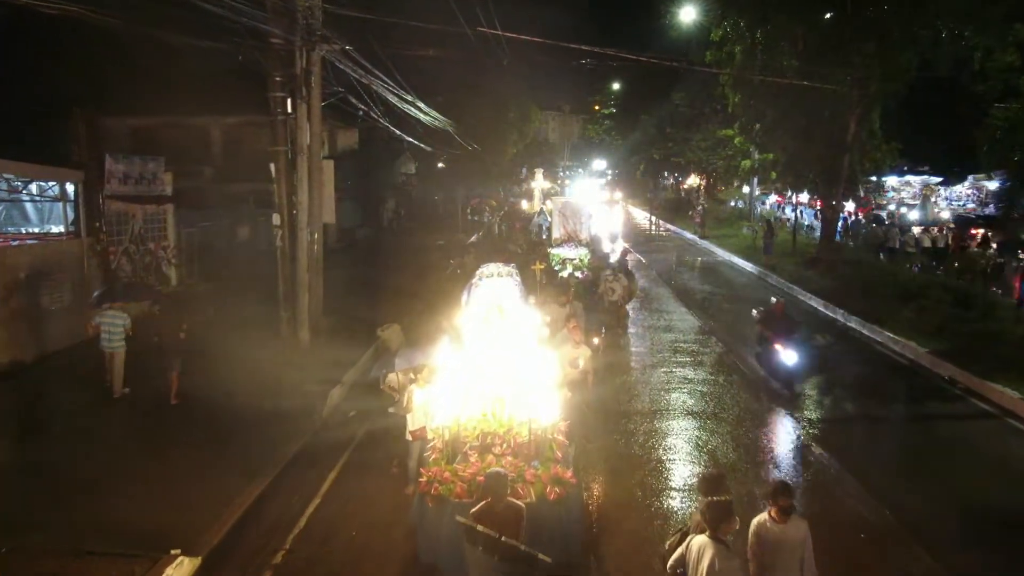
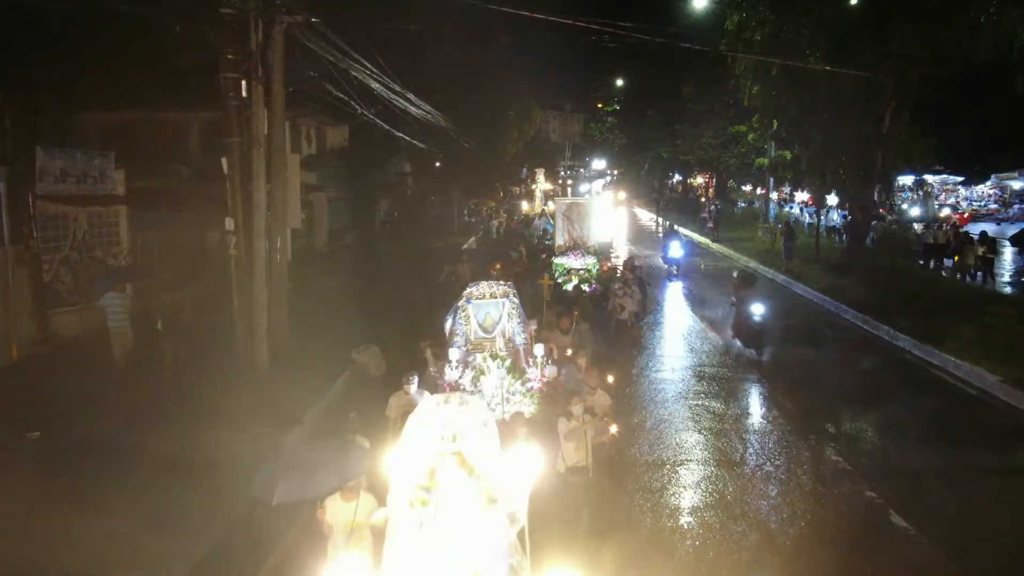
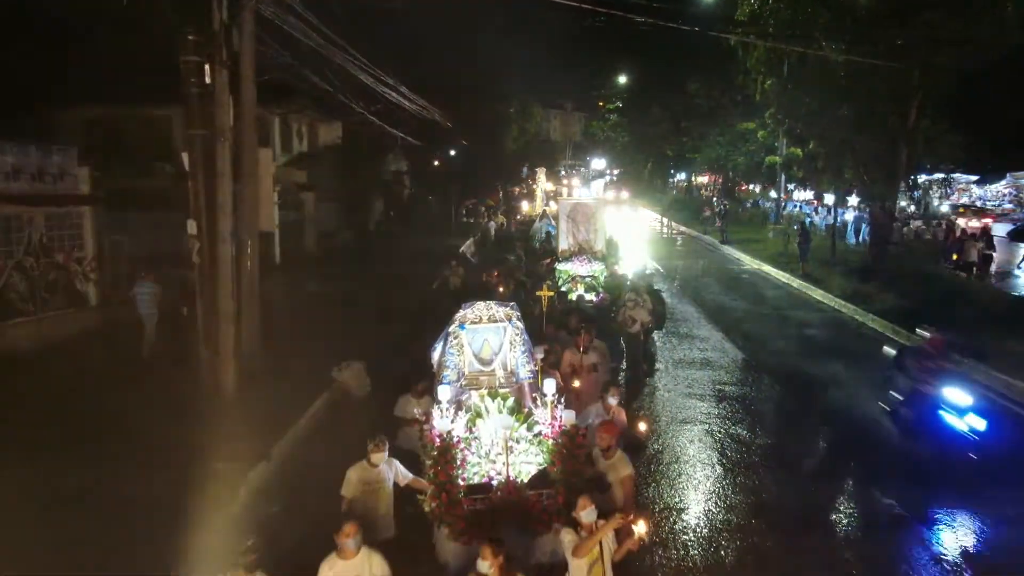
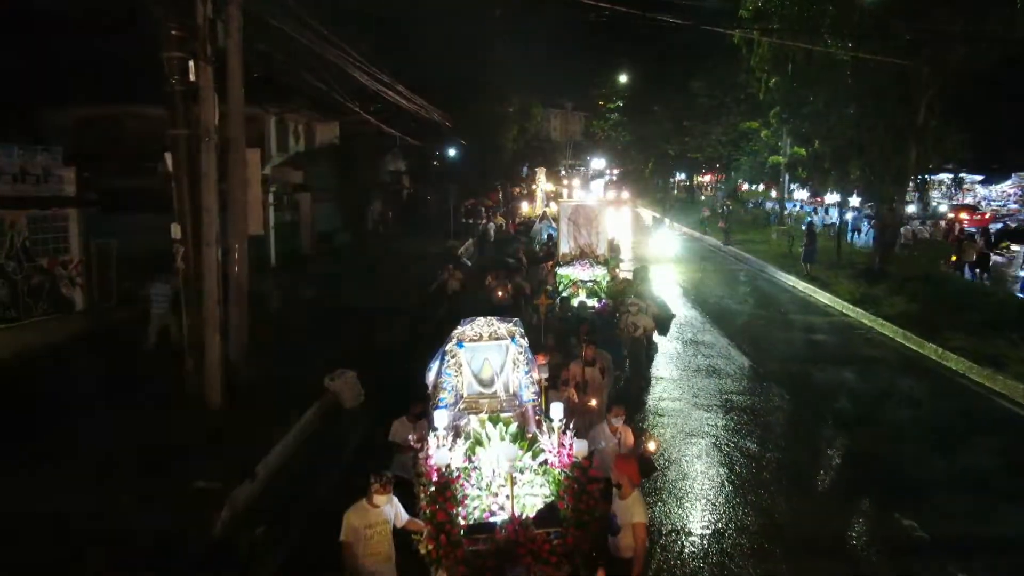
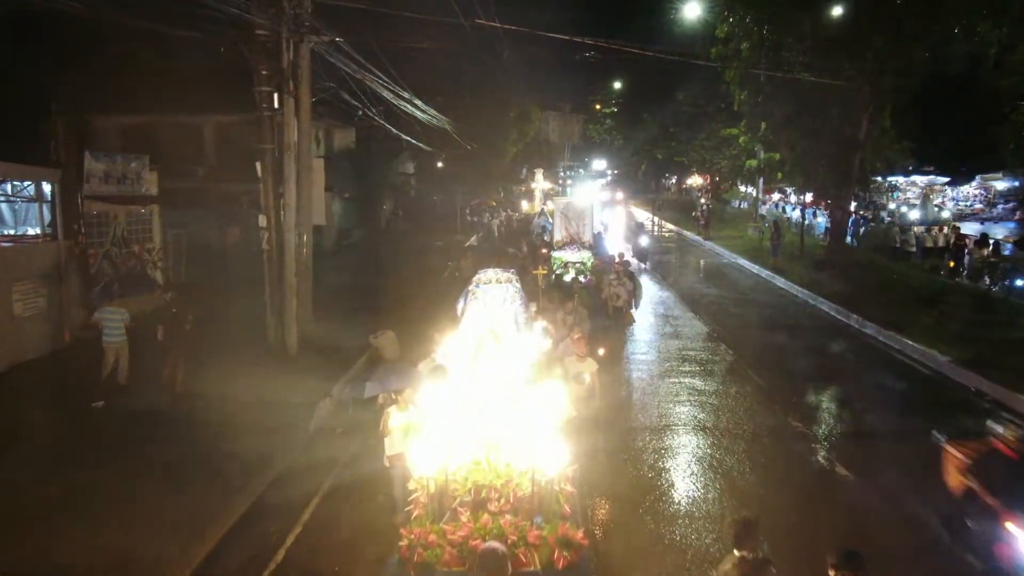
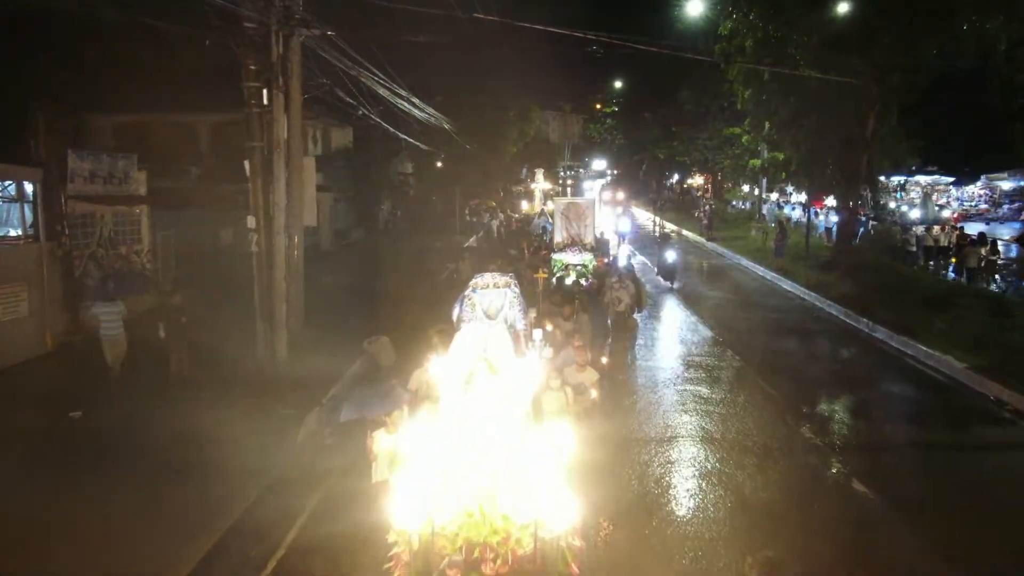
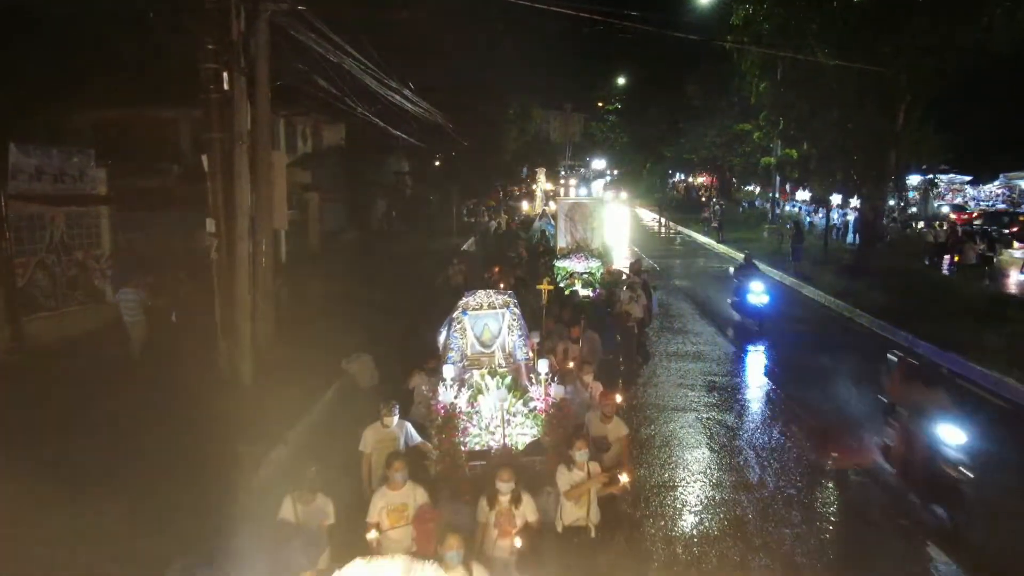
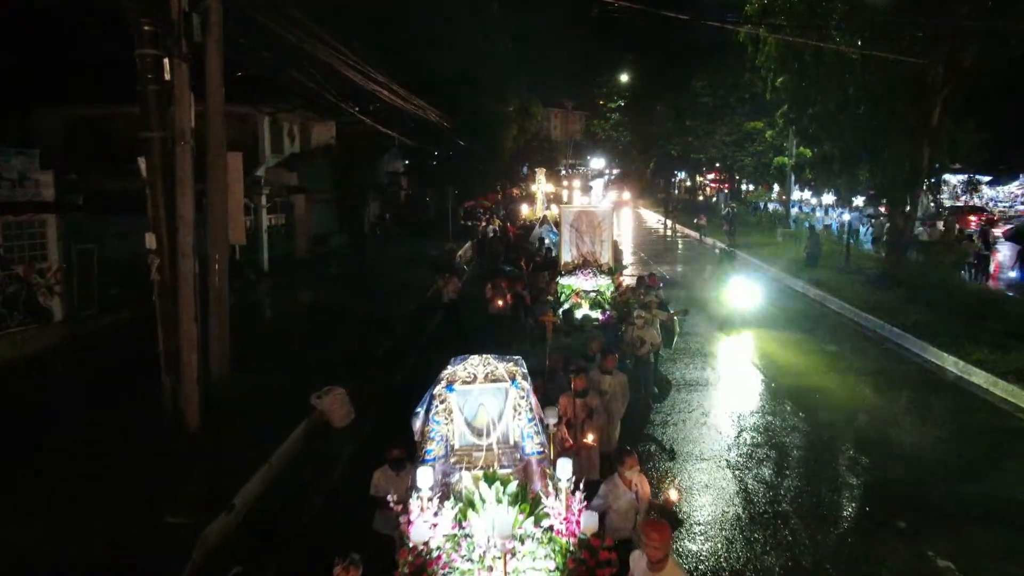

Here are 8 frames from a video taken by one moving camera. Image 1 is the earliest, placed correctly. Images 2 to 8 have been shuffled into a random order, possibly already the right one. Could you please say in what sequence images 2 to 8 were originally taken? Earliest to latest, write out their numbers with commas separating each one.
5, 6, 2, 7, 3, 4, 8
